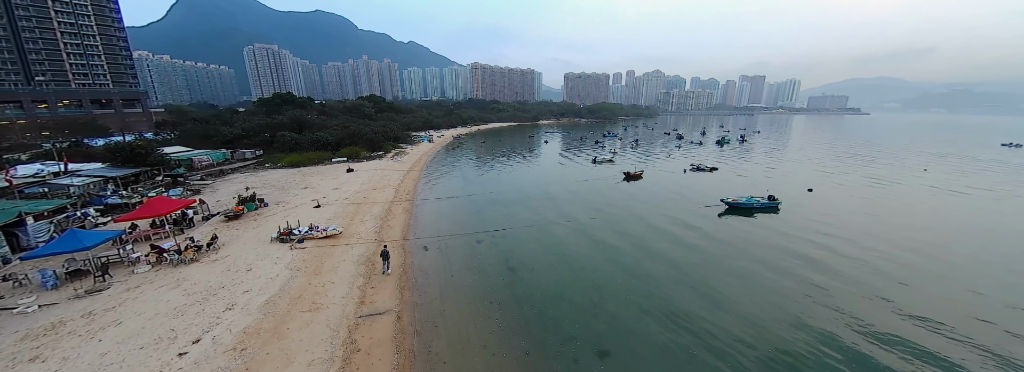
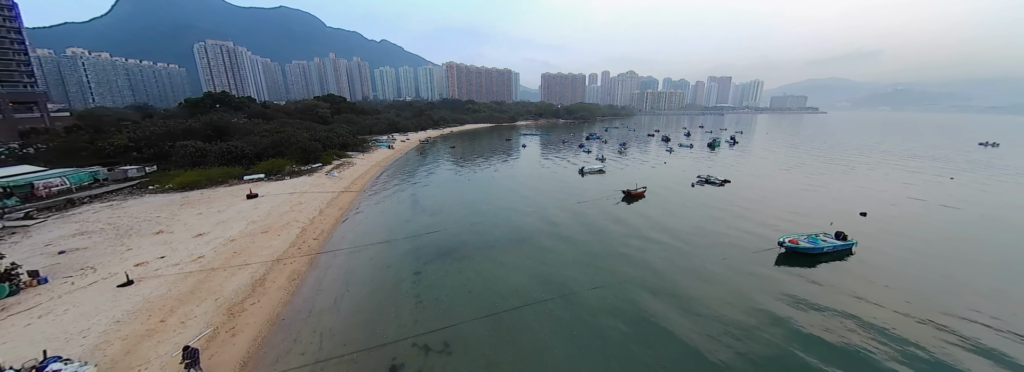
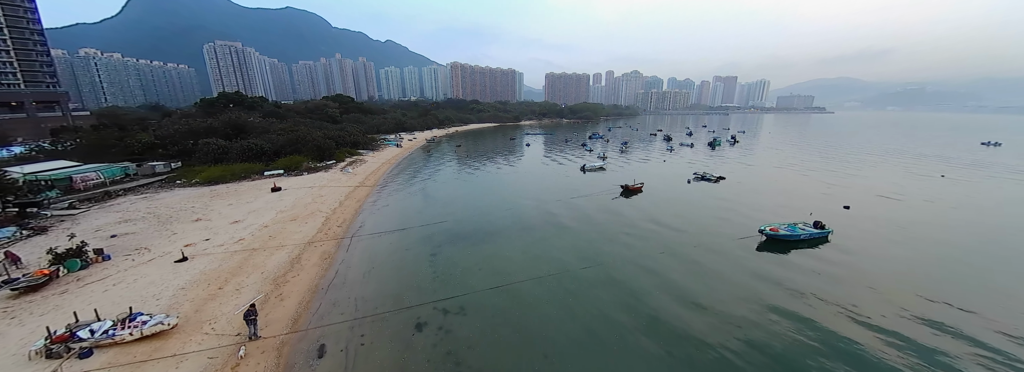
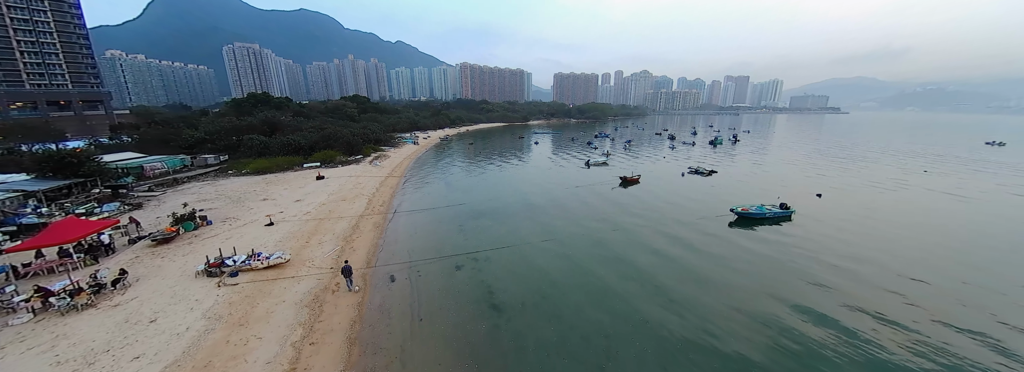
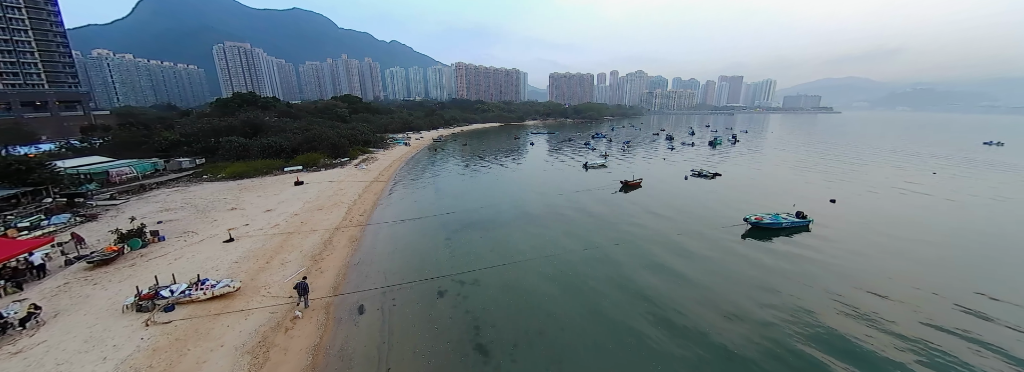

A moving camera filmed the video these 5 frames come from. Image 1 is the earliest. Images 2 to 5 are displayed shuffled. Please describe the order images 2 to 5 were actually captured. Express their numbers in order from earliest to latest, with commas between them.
4, 5, 3, 2
